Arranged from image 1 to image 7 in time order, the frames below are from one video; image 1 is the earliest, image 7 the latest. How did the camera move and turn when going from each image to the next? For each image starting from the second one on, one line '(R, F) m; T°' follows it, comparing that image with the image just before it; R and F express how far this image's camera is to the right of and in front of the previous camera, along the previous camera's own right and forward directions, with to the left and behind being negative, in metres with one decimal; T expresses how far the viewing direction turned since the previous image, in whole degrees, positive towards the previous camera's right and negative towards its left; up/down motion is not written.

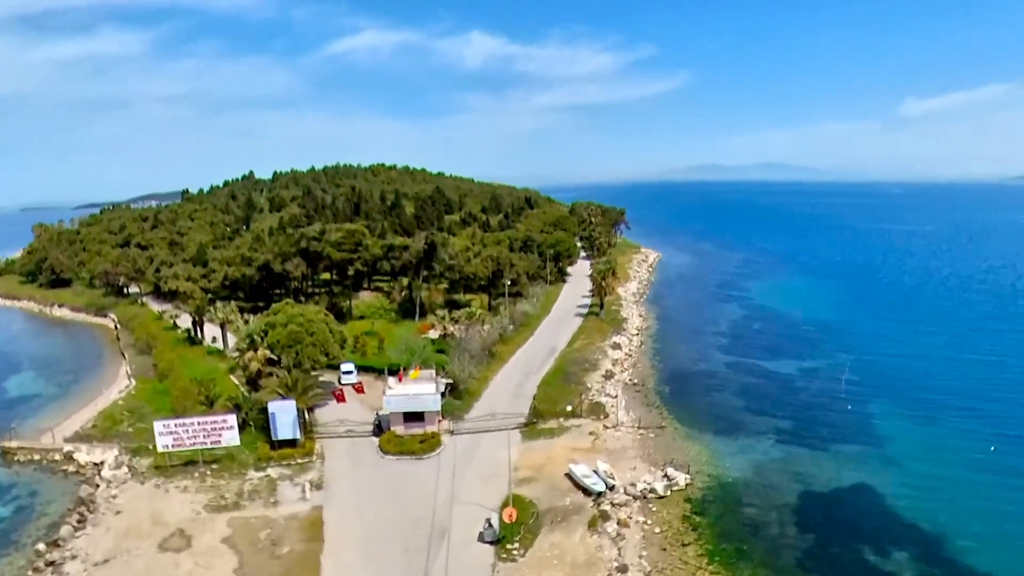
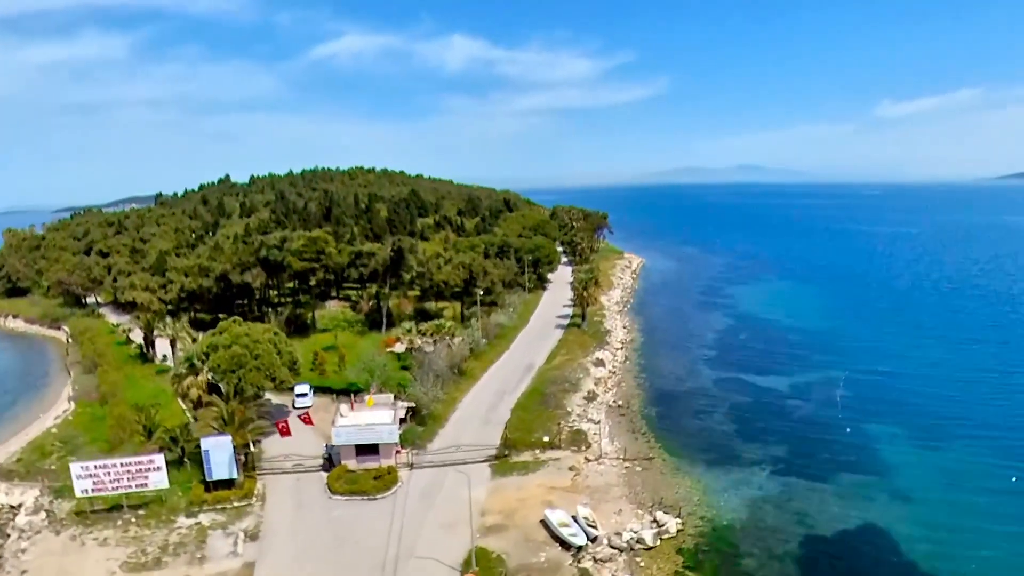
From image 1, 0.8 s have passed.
(+0.6, +3.9) m; +2°
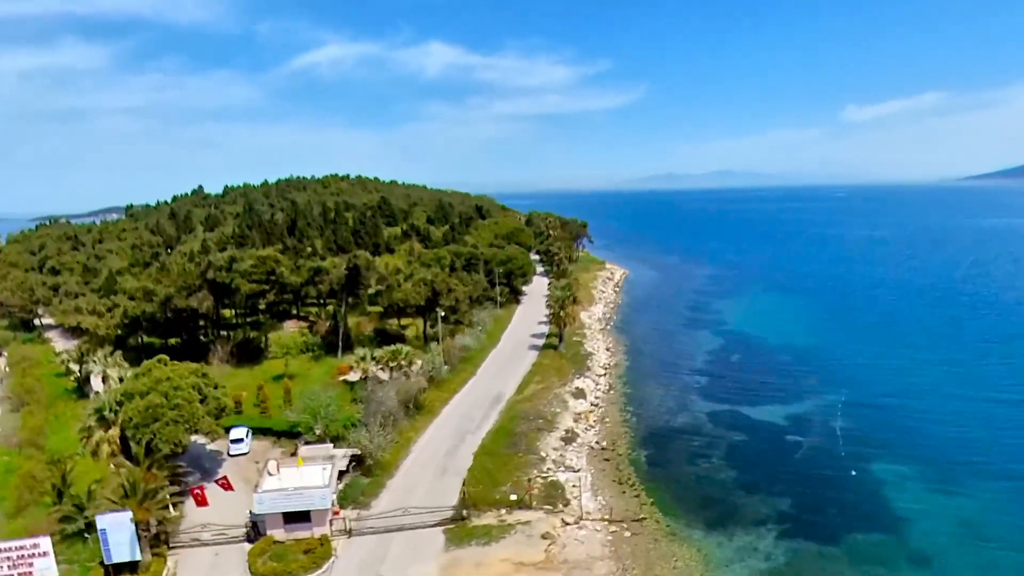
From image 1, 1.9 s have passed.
(+1.0, +4.5) m; +2°
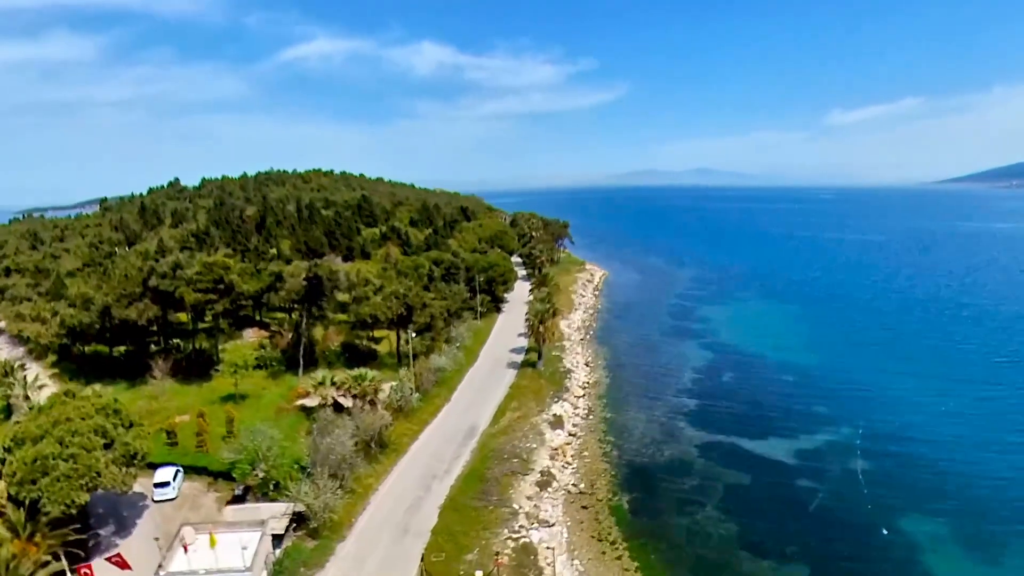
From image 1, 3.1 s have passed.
(+0.6, +4.6) m; +1°
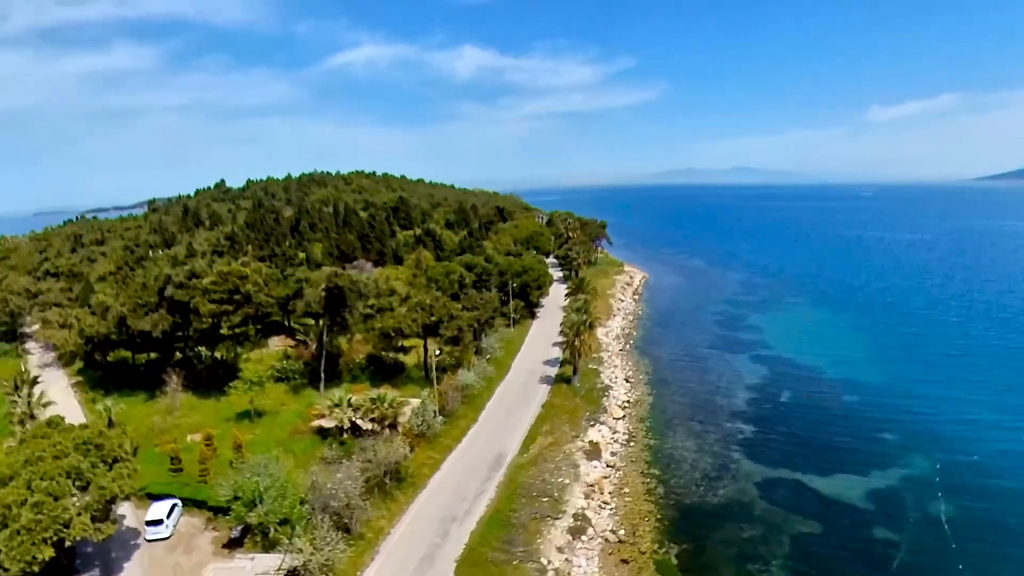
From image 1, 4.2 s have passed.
(+0.3, +4.0) m; -3°
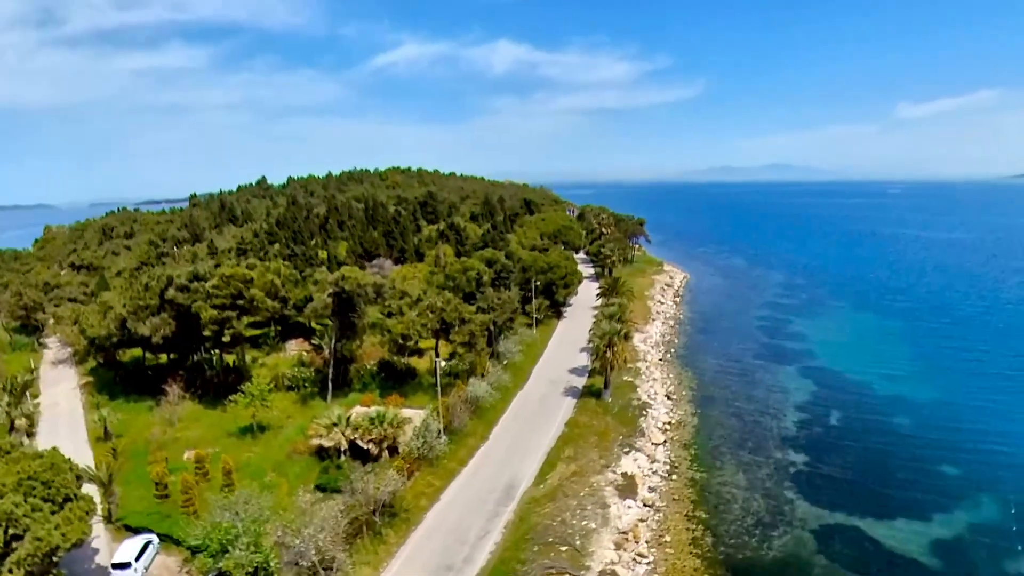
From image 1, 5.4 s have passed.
(+0.6, +4.2) m; -3°
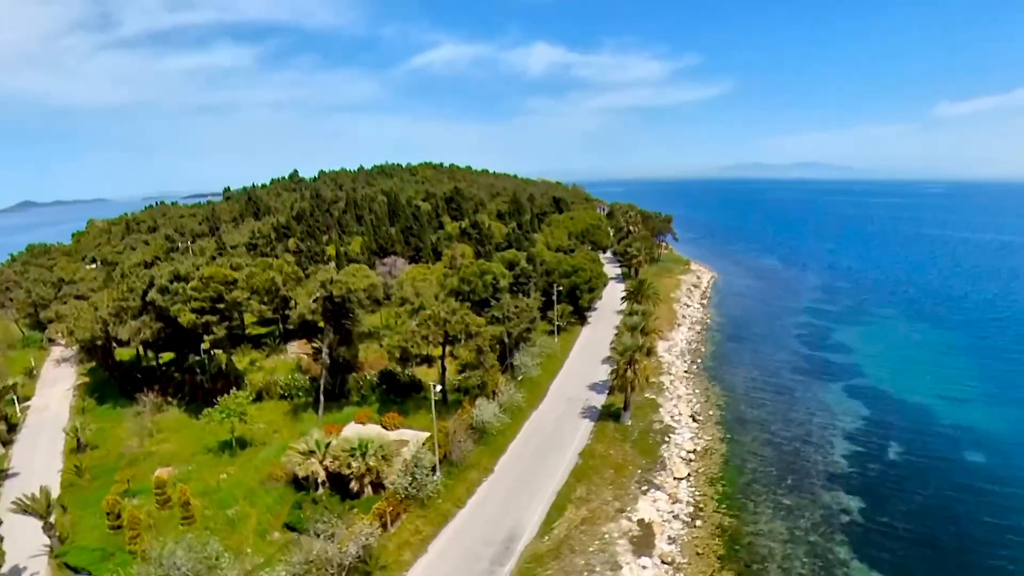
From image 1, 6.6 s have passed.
(+1.2, +4.6) m; -3°
